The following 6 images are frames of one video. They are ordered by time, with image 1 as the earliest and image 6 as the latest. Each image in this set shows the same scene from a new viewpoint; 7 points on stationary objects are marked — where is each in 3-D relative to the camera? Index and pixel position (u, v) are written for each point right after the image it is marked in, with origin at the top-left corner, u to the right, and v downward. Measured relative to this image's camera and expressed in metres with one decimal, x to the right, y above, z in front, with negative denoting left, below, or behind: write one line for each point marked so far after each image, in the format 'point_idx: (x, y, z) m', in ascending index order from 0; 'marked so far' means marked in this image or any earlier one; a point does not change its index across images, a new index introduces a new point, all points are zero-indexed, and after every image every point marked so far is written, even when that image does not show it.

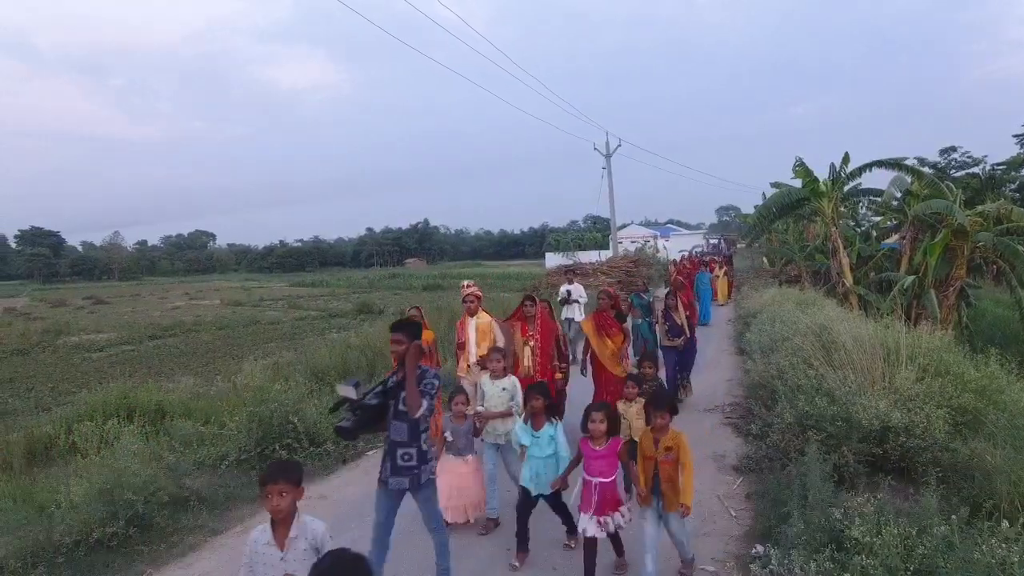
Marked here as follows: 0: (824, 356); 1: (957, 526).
0: (+2.8, -0.6, +5.9) m
1: (+2.0, -1.1, +3.0) m
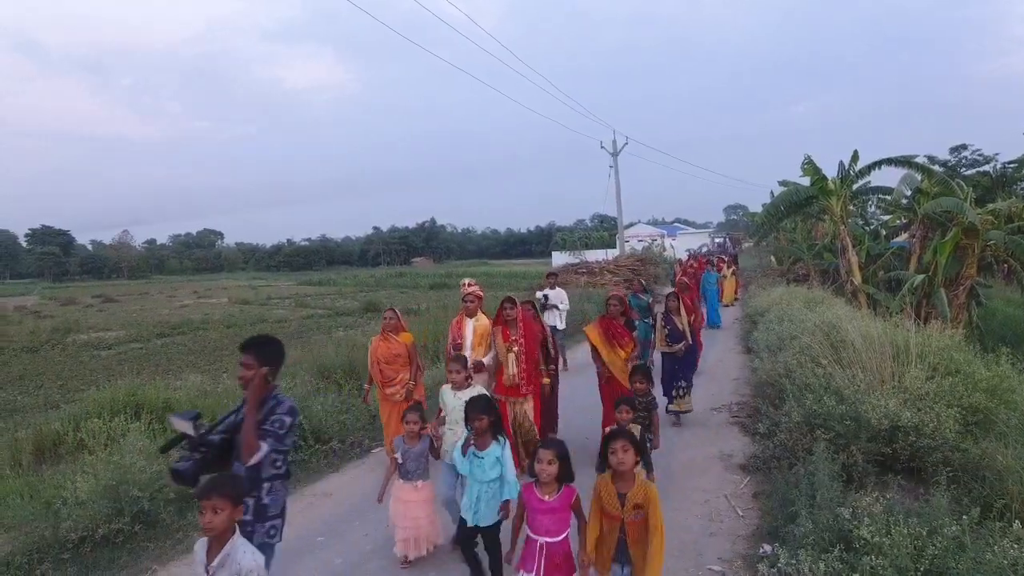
0: (+2.9, -0.6, +5.8) m
1: (+2.1, -1.1, +2.9) m
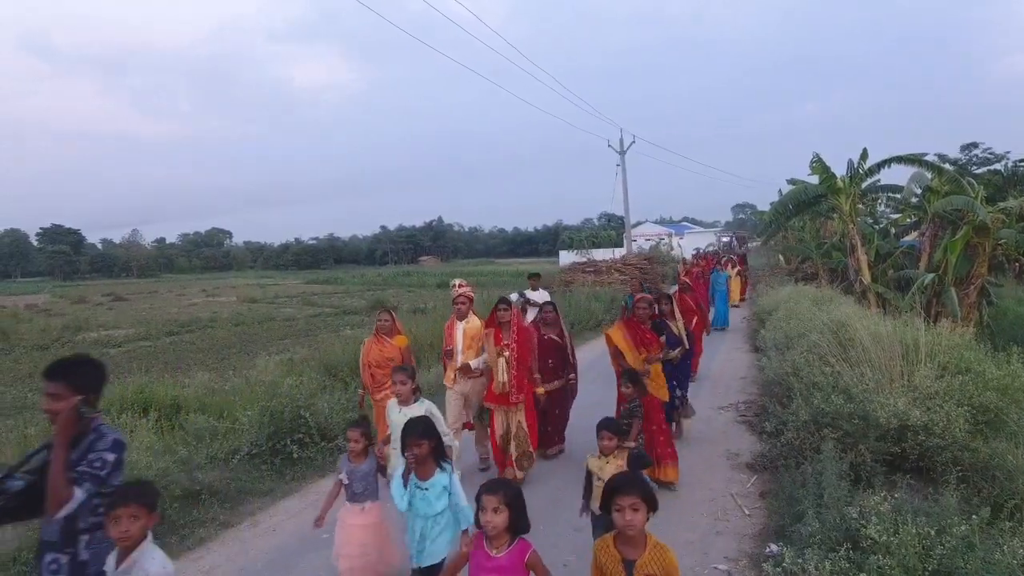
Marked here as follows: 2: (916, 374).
0: (+2.9, -0.6, +5.8) m
1: (+2.1, -1.1, +2.9) m
2: (+3.1, -0.7, +5.0) m
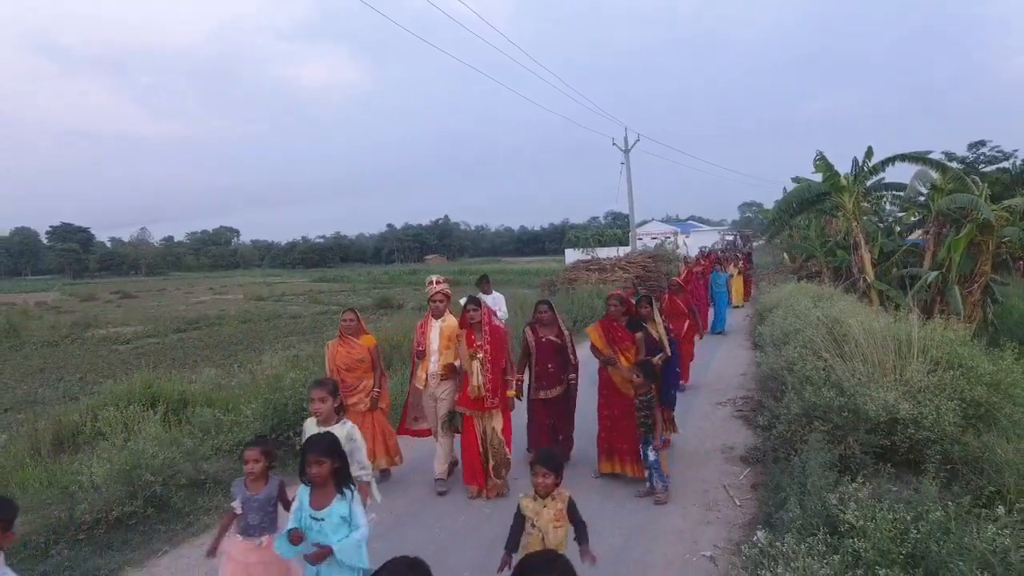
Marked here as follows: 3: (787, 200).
0: (+2.9, -0.5, +5.8) m
1: (+2.0, -1.0, +3.0) m
2: (+3.1, -0.6, +5.1) m
3: (+7.0, +2.2, +16.4) m
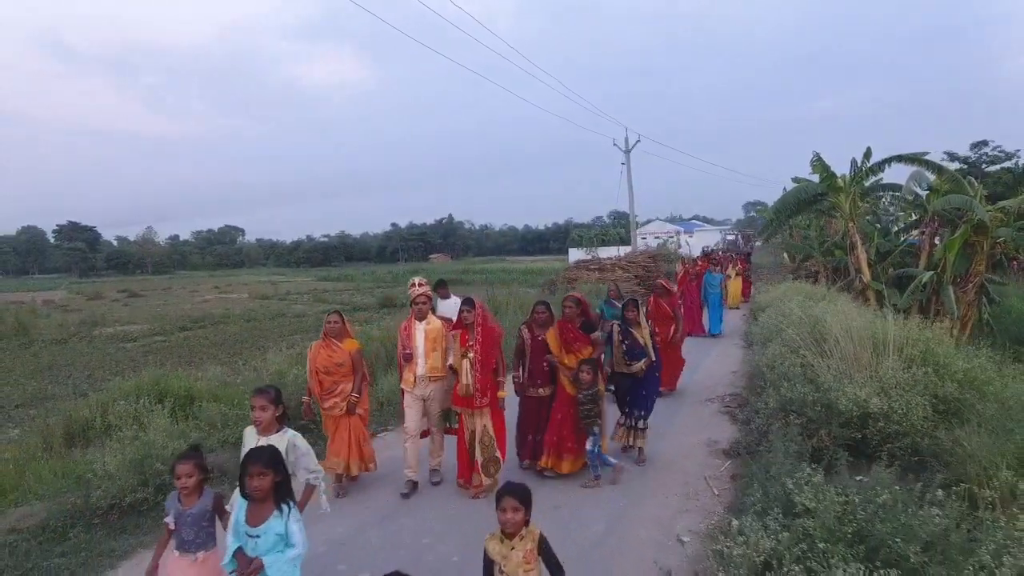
0: (+2.8, -0.6, +6.1) m
1: (+2.0, -1.0, +3.2) m
2: (+3.0, -0.6, +5.3) m
3: (+7.0, +2.2, +16.6) m
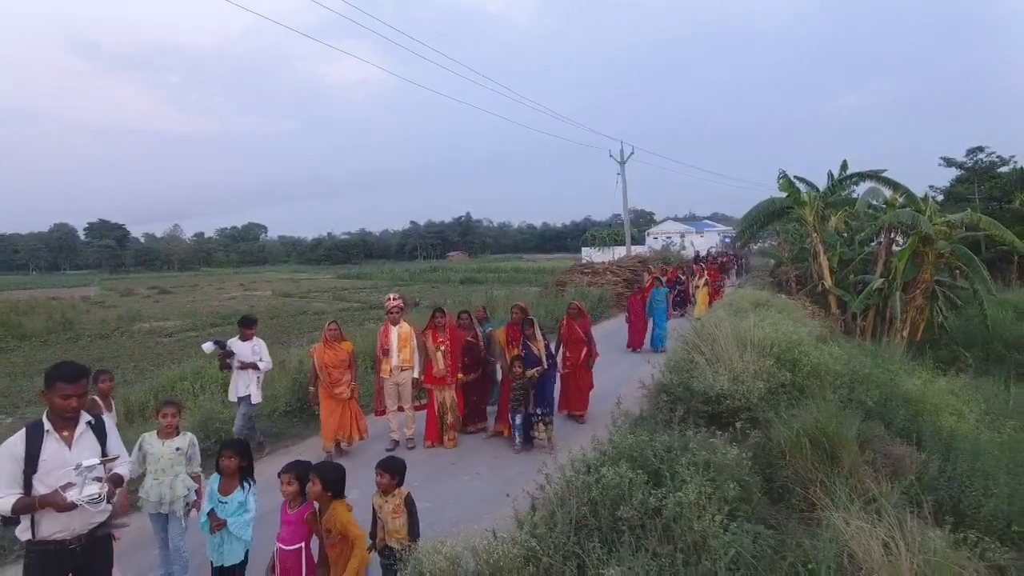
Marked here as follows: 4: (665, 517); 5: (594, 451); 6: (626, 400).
0: (+2.4, -0.7, +7.9) m
1: (+1.4, -1.2, +5.1) m
2: (+2.5, -0.8, +7.1) m
3: (+6.8, +2.1, +18.3) m
4: (+1.0, -1.4, +4.0) m
5: (+0.6, -1.3, +5.0) m
6: (+1.6, -1.5, +8.6) m
